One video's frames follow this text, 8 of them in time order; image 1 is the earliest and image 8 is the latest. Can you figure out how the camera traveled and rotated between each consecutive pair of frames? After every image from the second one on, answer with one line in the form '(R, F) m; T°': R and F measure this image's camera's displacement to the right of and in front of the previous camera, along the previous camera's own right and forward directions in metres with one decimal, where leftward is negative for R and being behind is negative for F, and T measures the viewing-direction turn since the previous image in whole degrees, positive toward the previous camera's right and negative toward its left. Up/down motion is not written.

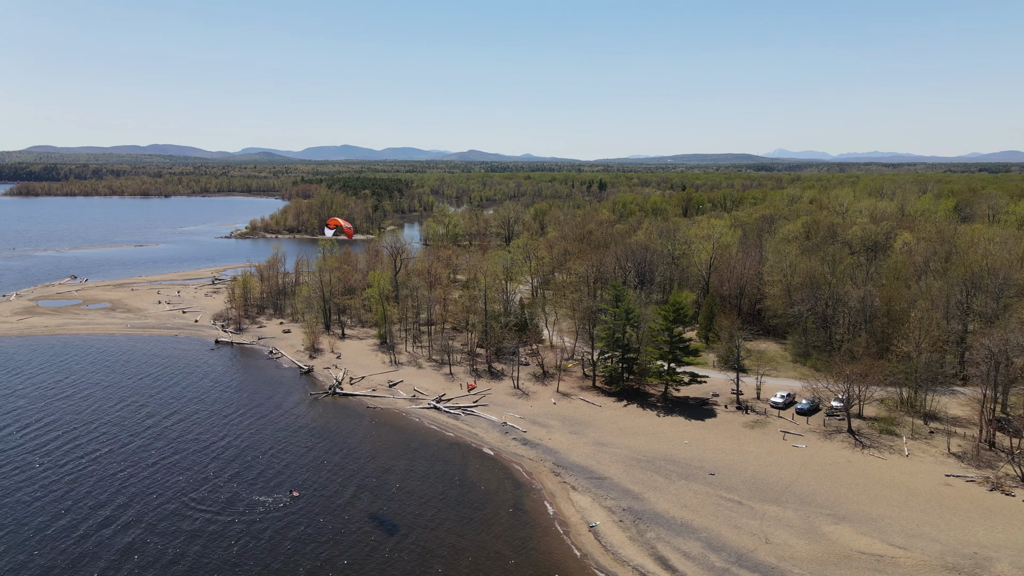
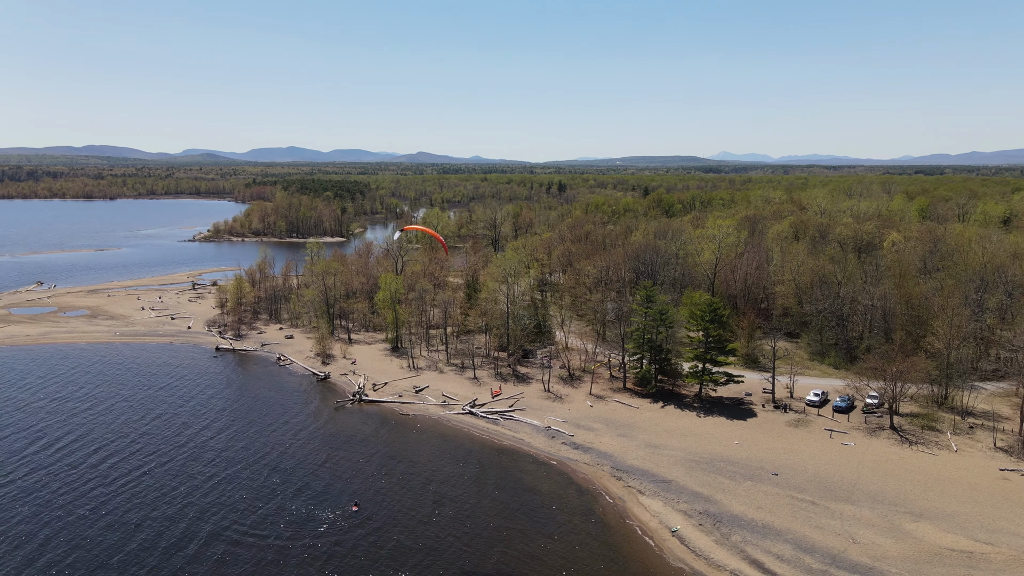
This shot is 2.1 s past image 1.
(-4.5, +0.9) m; +4°
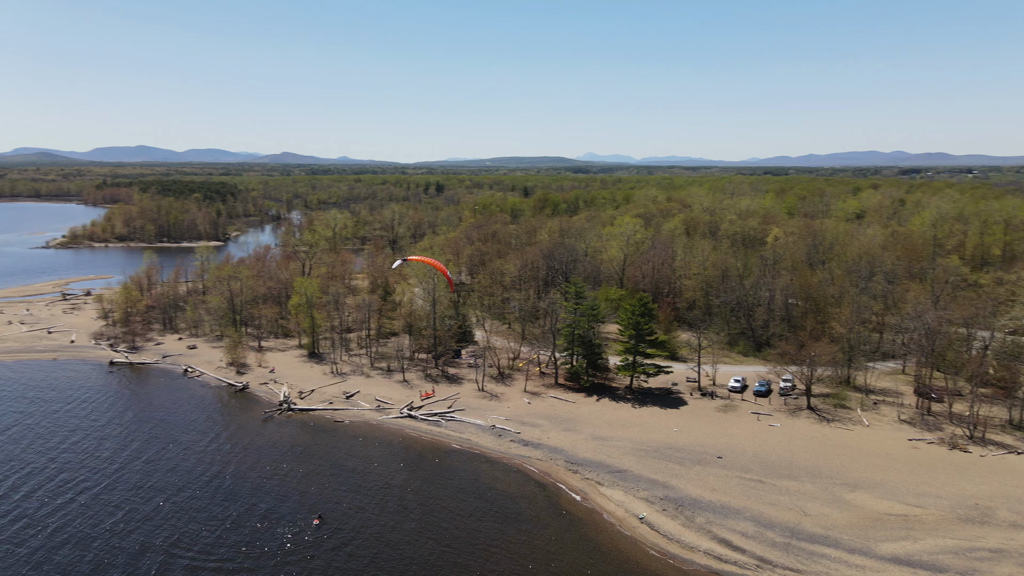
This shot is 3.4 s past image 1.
(-3.3, +0.3) m; +10°
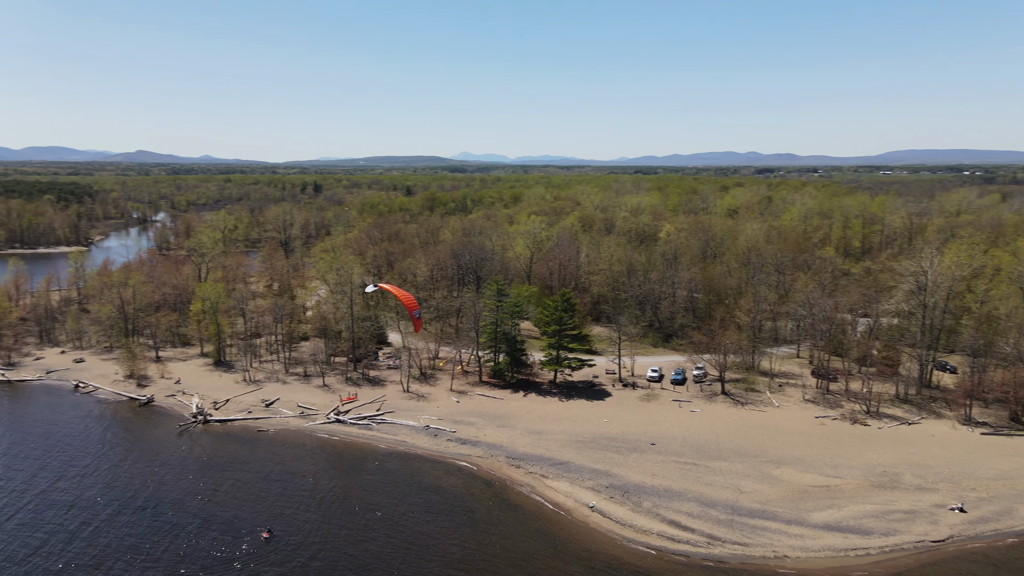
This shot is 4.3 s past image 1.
(-2.6, +0.1) m; +9°
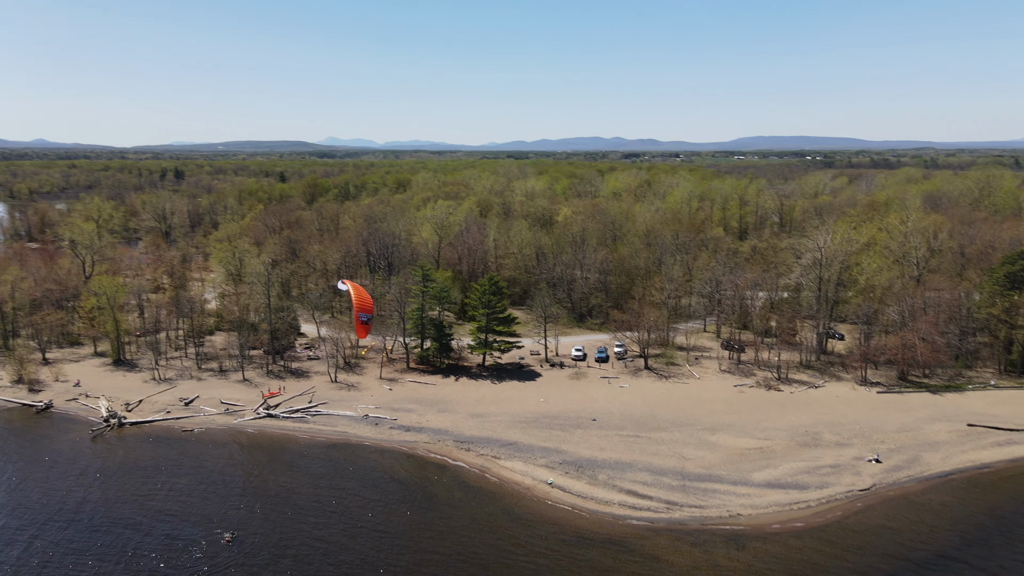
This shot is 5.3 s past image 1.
(-3.1, +0.1) m; +10°
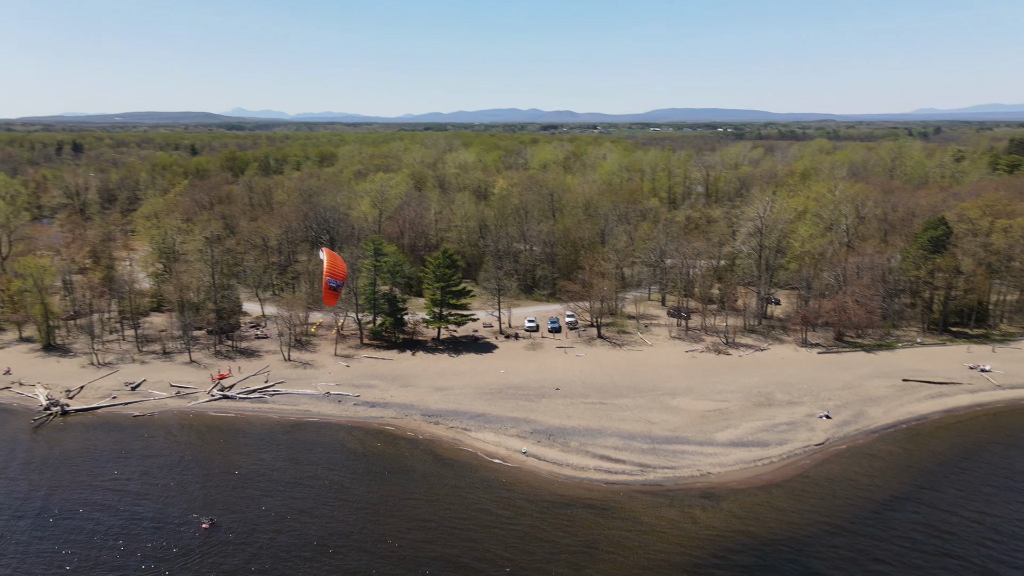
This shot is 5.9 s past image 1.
(-1.9, 0.0) m; +6°
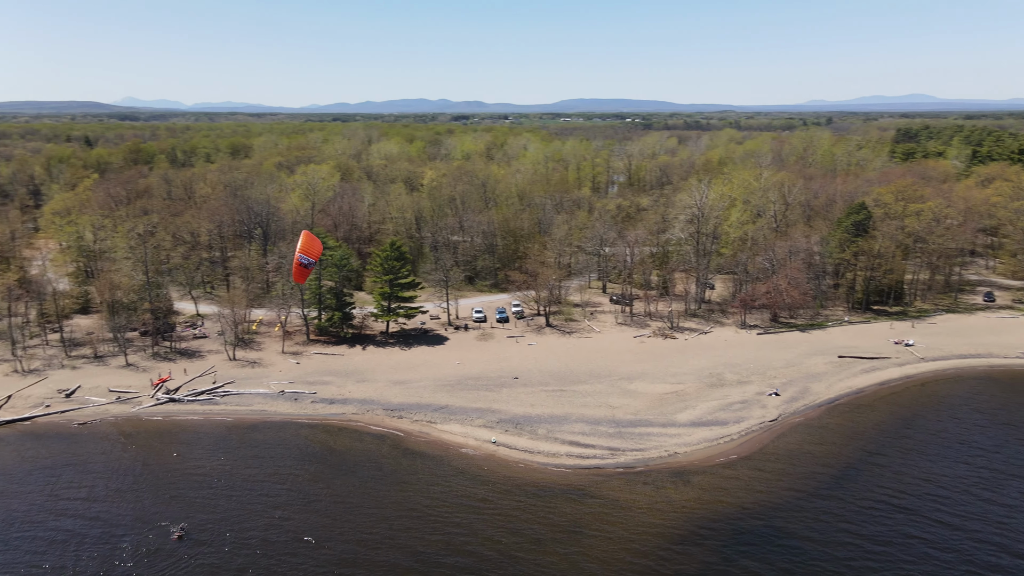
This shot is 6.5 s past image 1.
(-2.0, 0.0) m; +7°
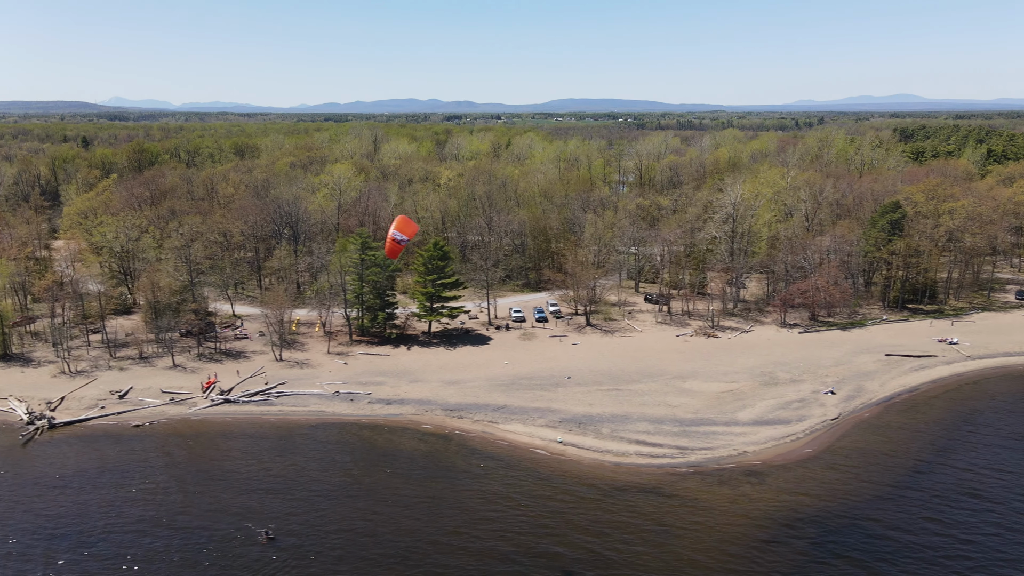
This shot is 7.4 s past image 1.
(-3.0, 0.0) m; 0°
